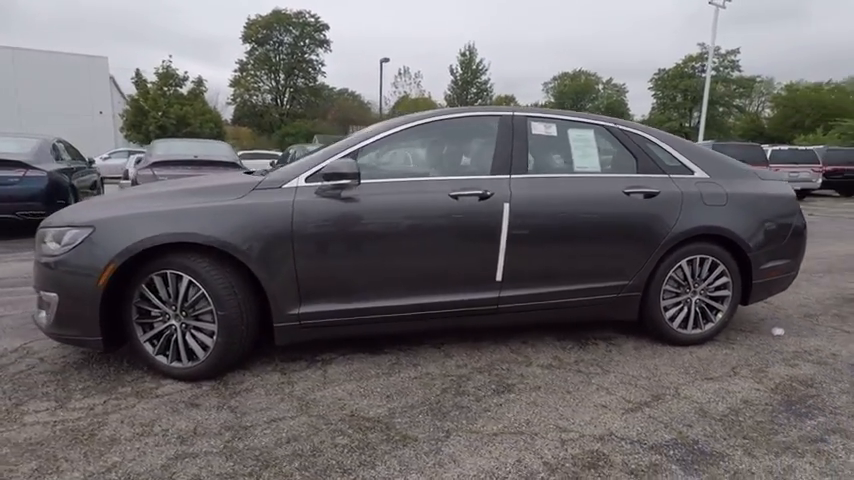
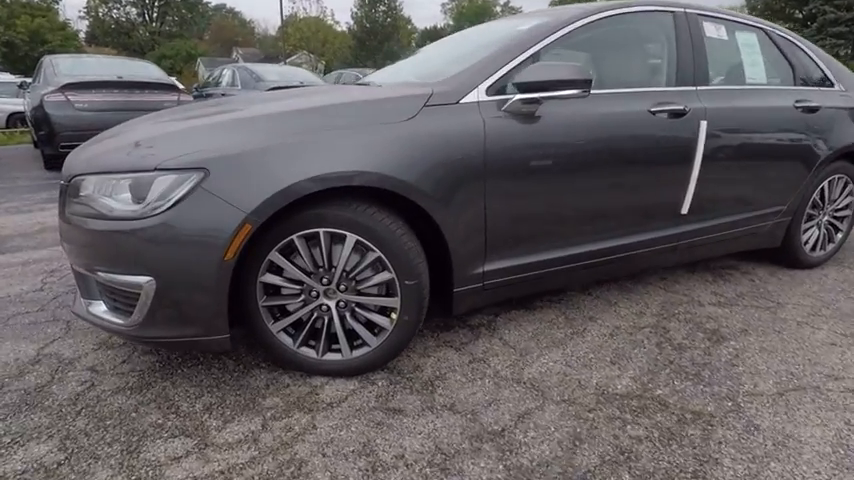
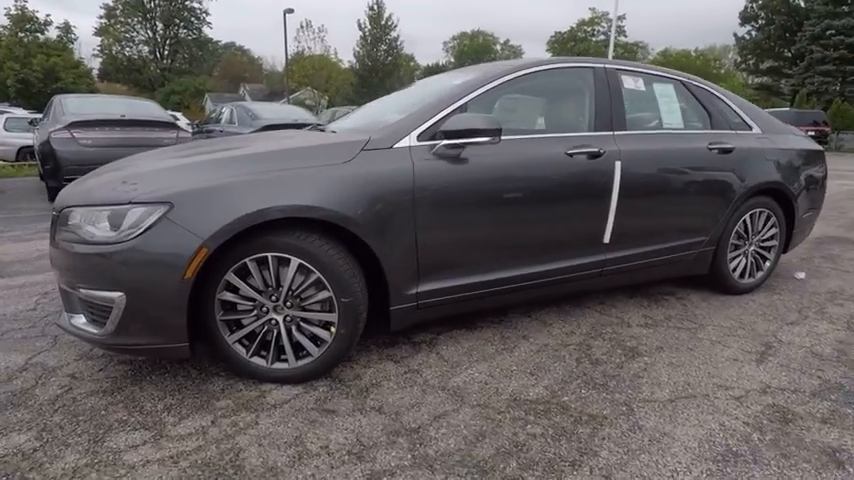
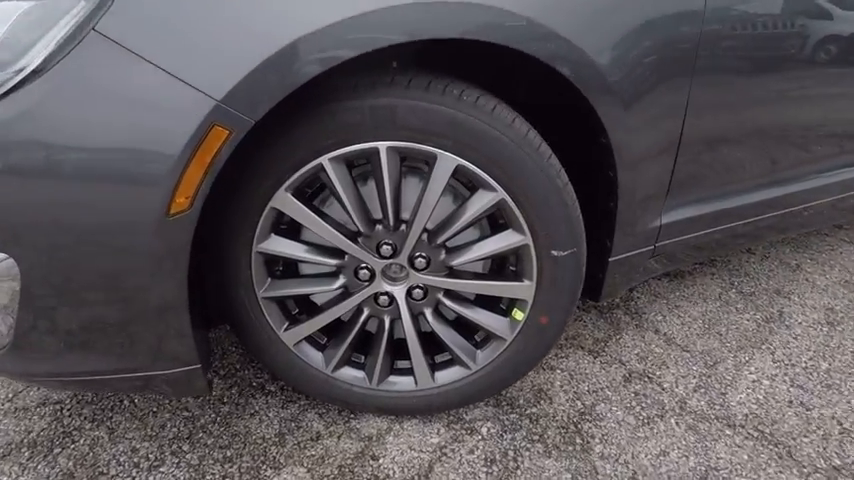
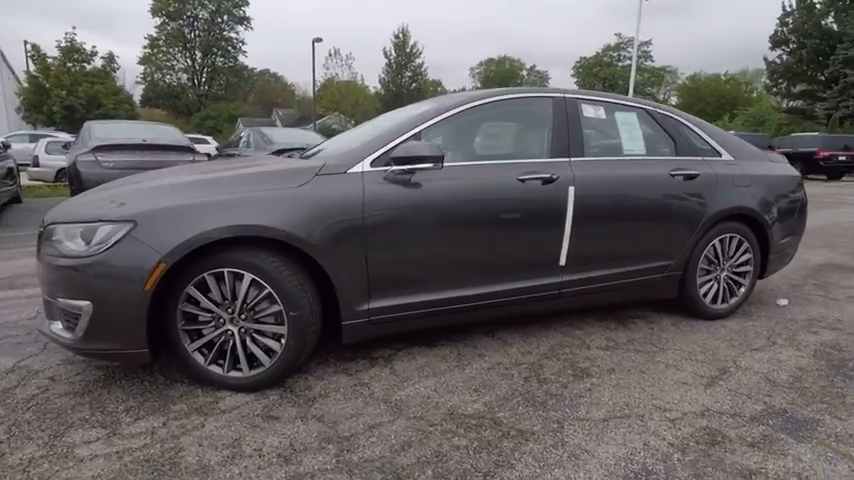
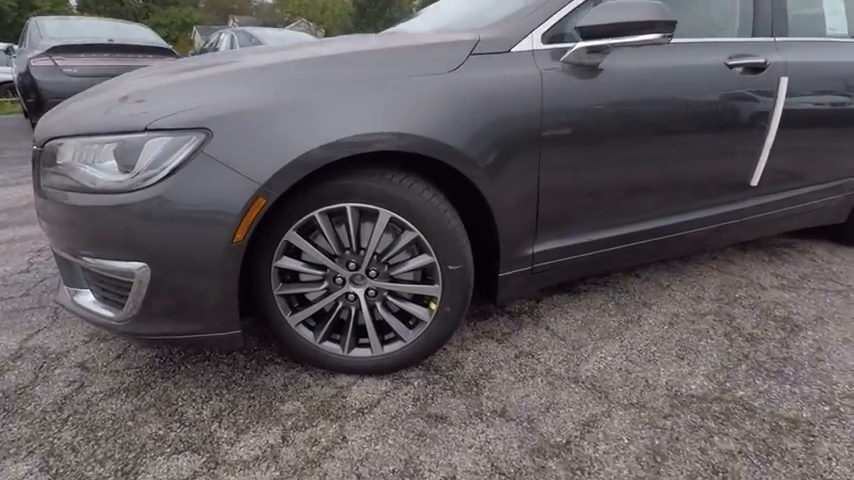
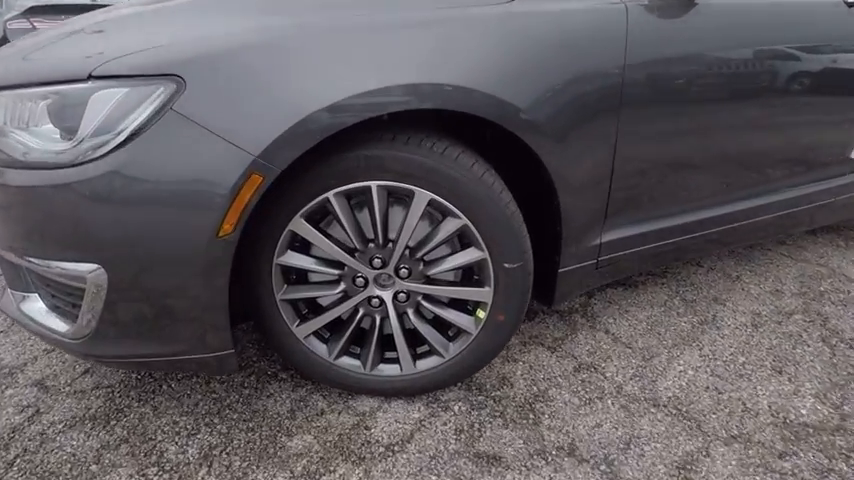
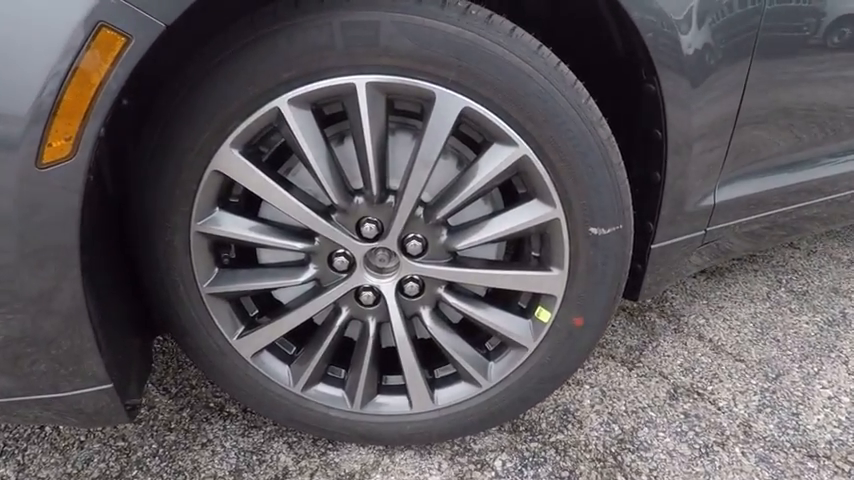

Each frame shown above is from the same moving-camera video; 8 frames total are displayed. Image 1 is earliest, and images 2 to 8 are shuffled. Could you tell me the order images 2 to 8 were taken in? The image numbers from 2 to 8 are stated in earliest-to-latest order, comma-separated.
5, 3, 2, 6, 7, 4, 8
